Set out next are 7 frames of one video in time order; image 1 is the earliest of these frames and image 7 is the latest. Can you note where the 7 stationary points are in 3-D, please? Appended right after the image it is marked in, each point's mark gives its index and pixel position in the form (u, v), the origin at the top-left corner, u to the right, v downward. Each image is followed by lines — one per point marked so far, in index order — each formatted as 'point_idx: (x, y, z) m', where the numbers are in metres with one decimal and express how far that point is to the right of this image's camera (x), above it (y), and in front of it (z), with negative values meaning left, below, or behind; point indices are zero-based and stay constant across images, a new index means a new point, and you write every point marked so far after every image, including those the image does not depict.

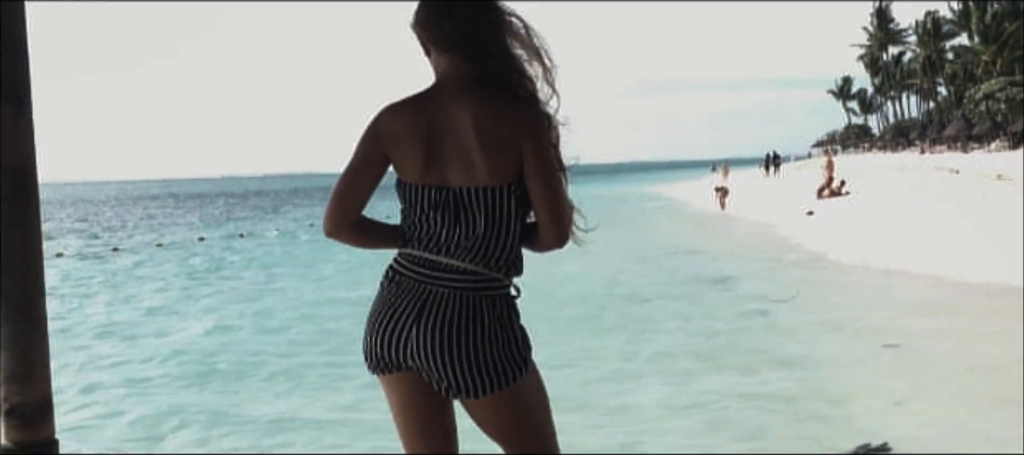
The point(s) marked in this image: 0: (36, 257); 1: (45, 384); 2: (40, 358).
0: (-1.7, -0.1, +2.8) m
1: (-1.8, -0.6, +2.9) m
2: (-1.8, -0.5, +2.8) m
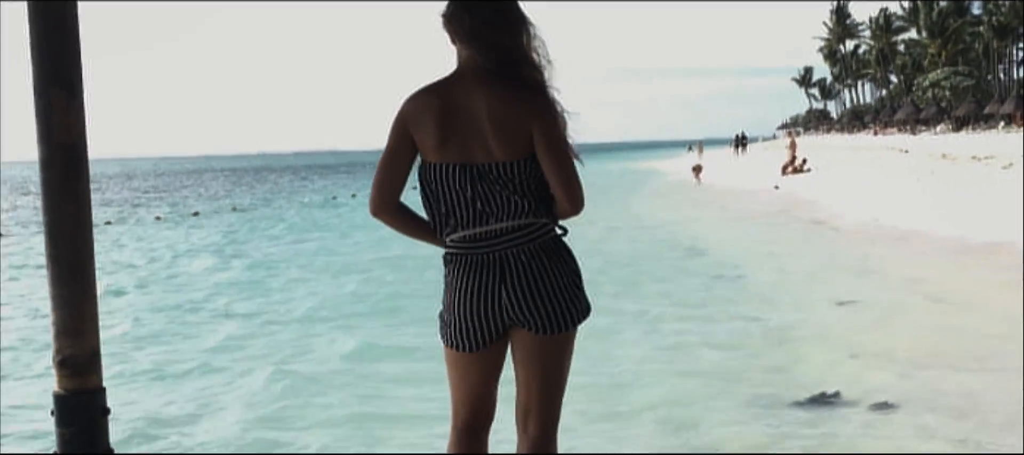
0: (-1.7, 0.0, +3.2) m
1: (-1.8, -0.5, +3.3) m
2: (-1.8, -0.4, +3.3) m
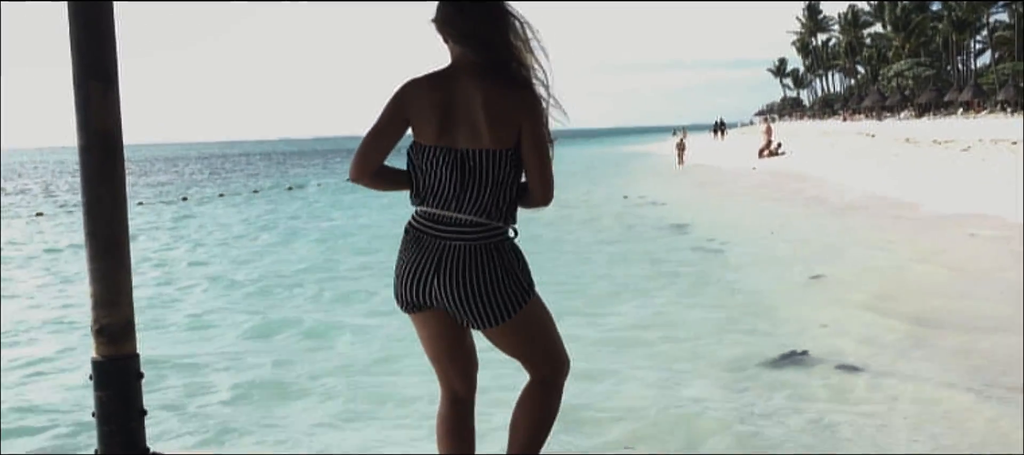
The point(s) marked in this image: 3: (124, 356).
0: (-1.7, +0.1, +3.6) m
1: (-1.8, -0.4, +3.7) m
2: (-1.8, -0.3, +3.6) m
3: (-1.8, -0.6, +3.7) m
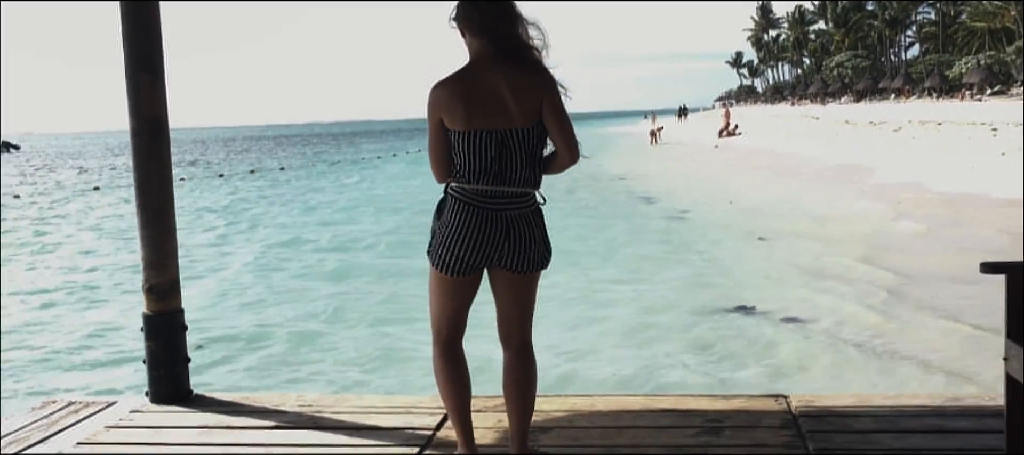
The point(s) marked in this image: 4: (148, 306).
0: (-1.8, +0.2, +4.2) m
1: (-1.8, -0.2, +4.4) m
2: (-1.8, -0.1, +4.3) m
3: (-1.8, -0.4, +4.4) m
4: (-1.9, -0.4, +4.4) m
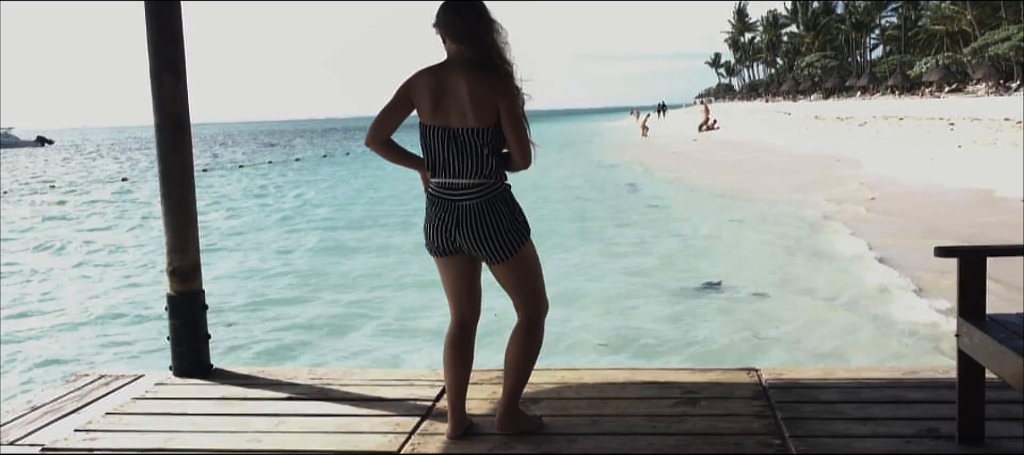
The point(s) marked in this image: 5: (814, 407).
0: (-1.8, +0.3, +4.7) m
1: (-1.8, -0.1, +4.8) m
2: (-1.8, 0.0, +4.8) m
3: (-1.9, -0.4, +4.8) m
4: (-2.0, -0.3, +4.8) m
5: (+1.2, -0.7, +3.2) m
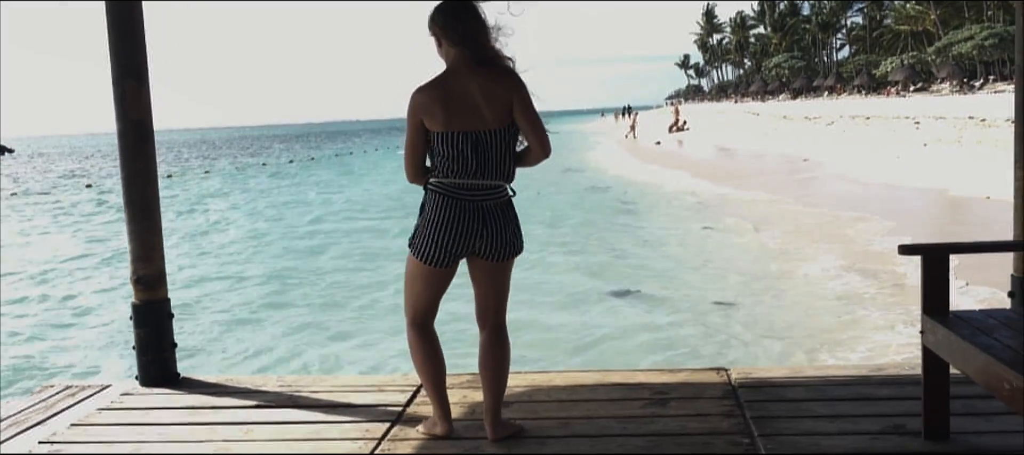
0: (-2.0, +0.3, +4.6) m
1: (-2.0, -0.2, +4.7) m
2: (-2.0, -0.1, +4.7) m
3: (-2.0, -0.4, +4.7) m
4: (-2.1, -0.4, +4.7) m
5: (+1.1, -0.7, +3.2) m
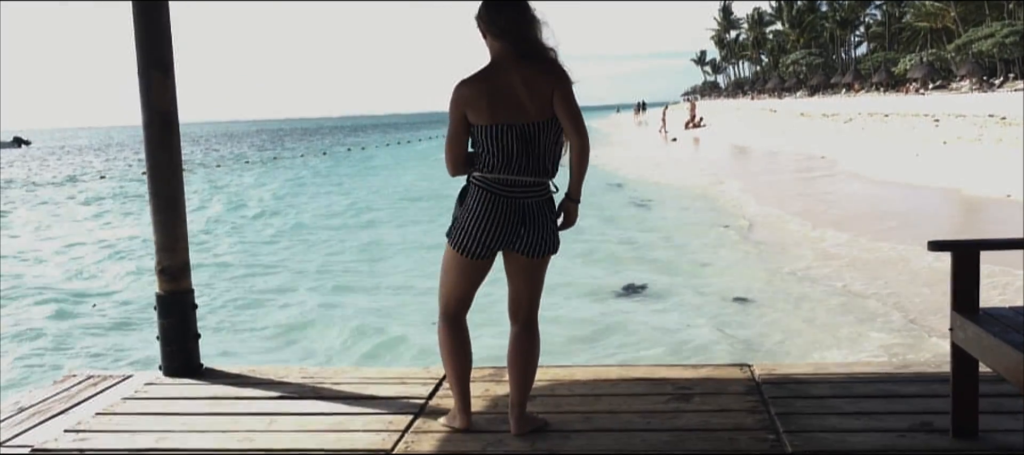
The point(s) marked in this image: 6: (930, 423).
0: (-1.9, +0.3, +4.7) m
1: (-1.9, -0.1, +4.8) m
2: (-1.9, 0.0, +4.7) m
3: (-1.9, -0.4, +4.8) m
4: (-2.0, -0.3, +4.8) m
5: (+1.2, -0.7, +3.3) m
6: (+1.5, -0.7, +3.0) m
